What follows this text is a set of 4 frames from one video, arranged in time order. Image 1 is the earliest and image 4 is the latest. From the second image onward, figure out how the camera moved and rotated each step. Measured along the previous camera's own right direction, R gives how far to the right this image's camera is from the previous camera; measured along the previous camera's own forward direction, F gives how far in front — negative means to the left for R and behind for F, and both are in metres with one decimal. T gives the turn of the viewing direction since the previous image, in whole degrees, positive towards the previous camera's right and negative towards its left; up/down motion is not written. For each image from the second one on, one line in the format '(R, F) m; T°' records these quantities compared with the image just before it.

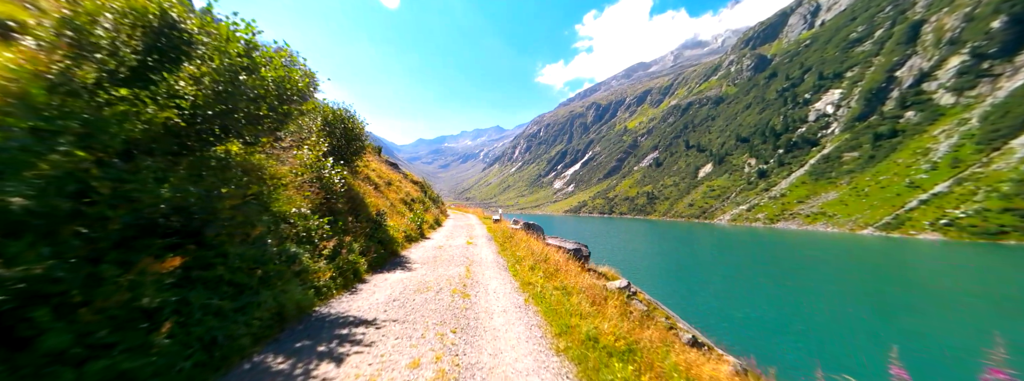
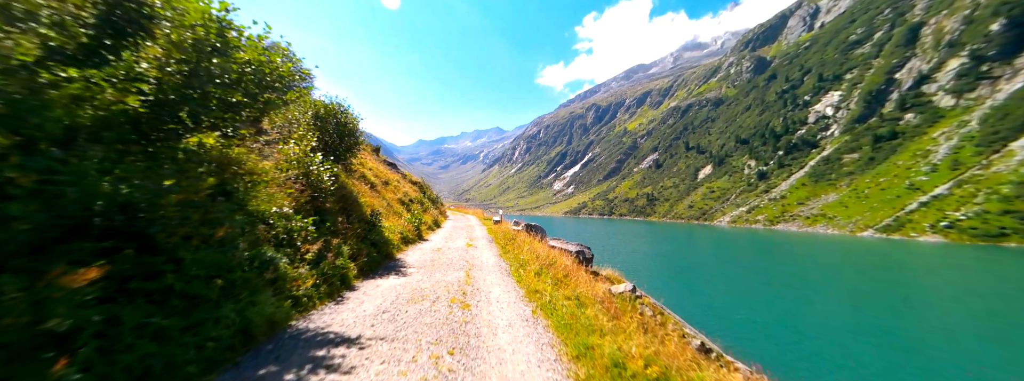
(-0.2, +1.2) m; 0°
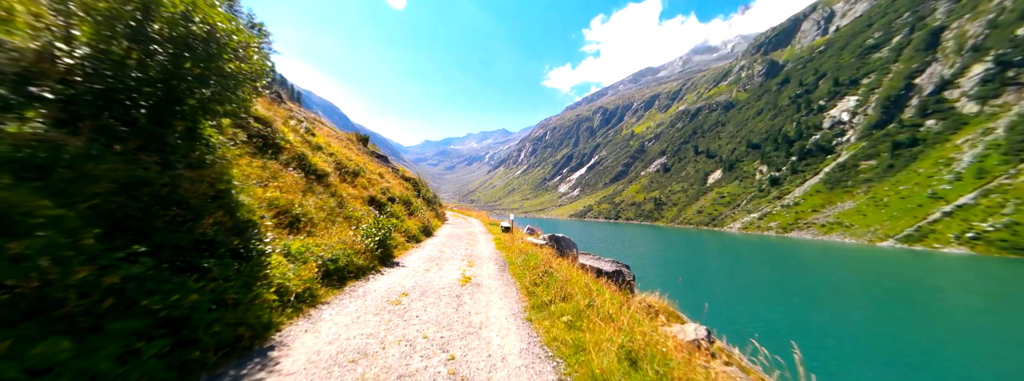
(-1.4, +10.8) m; -1°
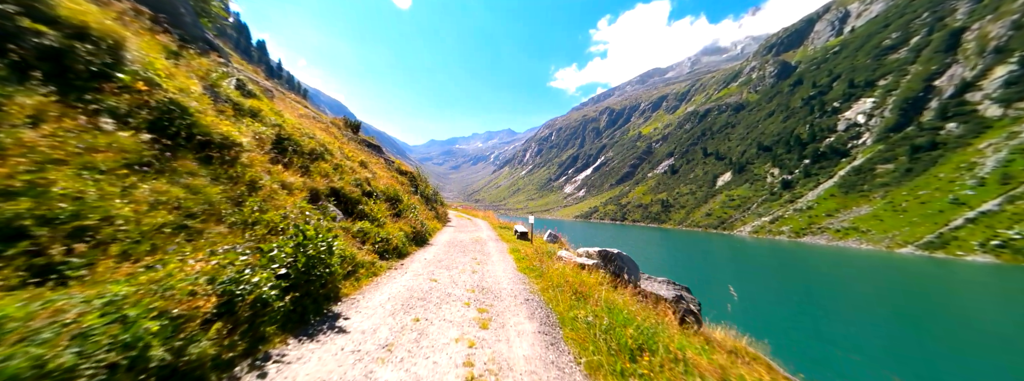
(-1.7, +8.3) m; -1°
